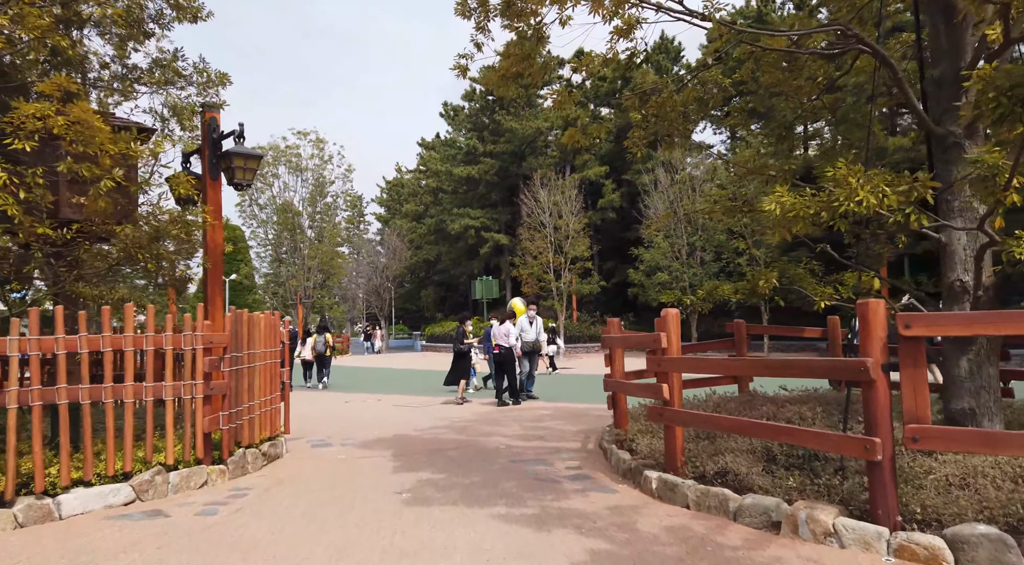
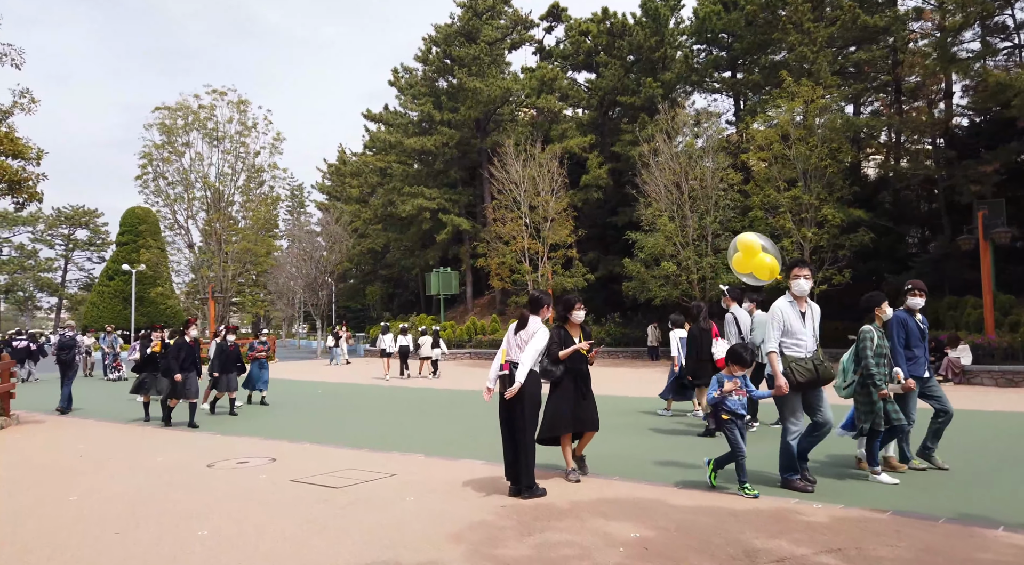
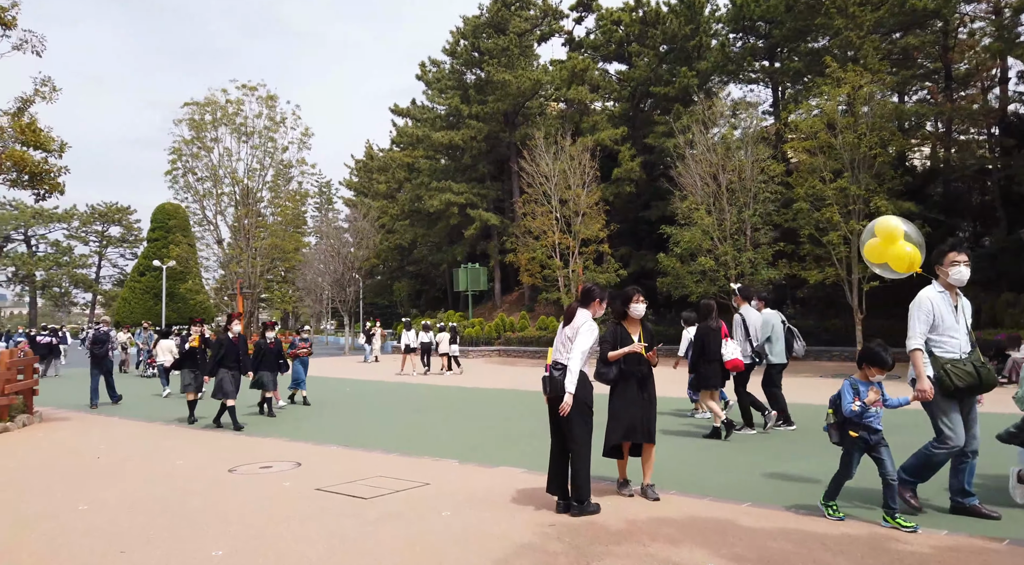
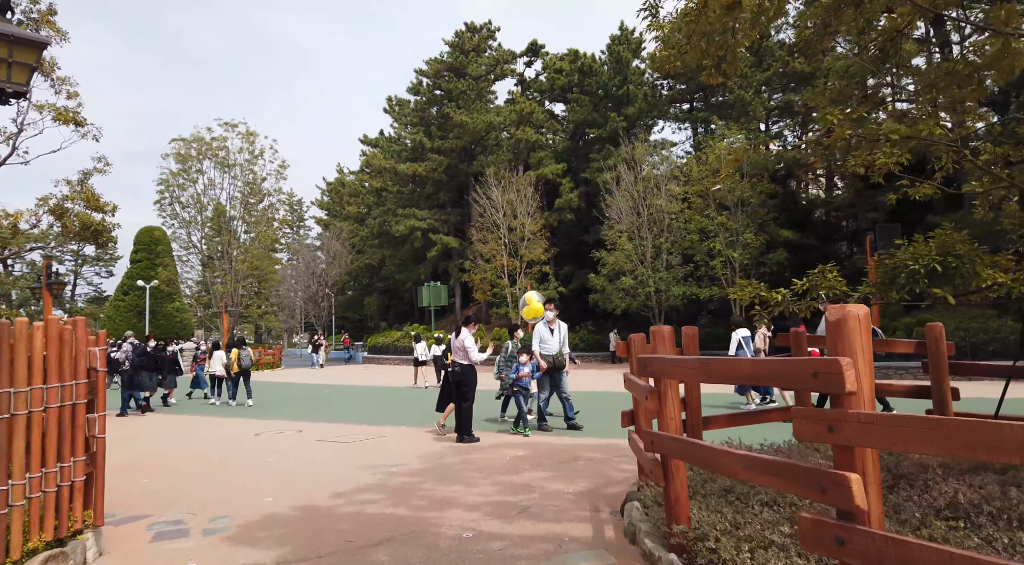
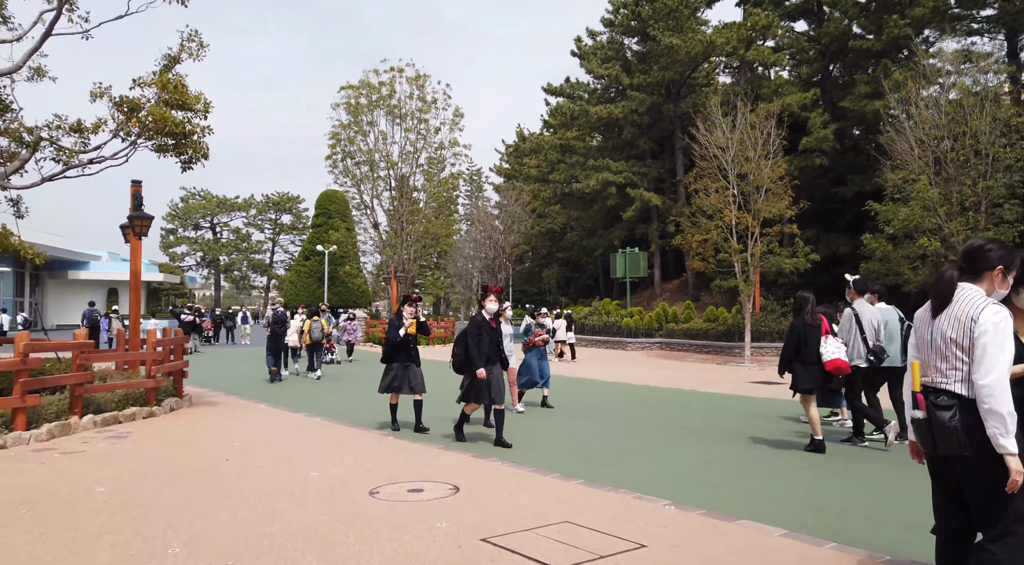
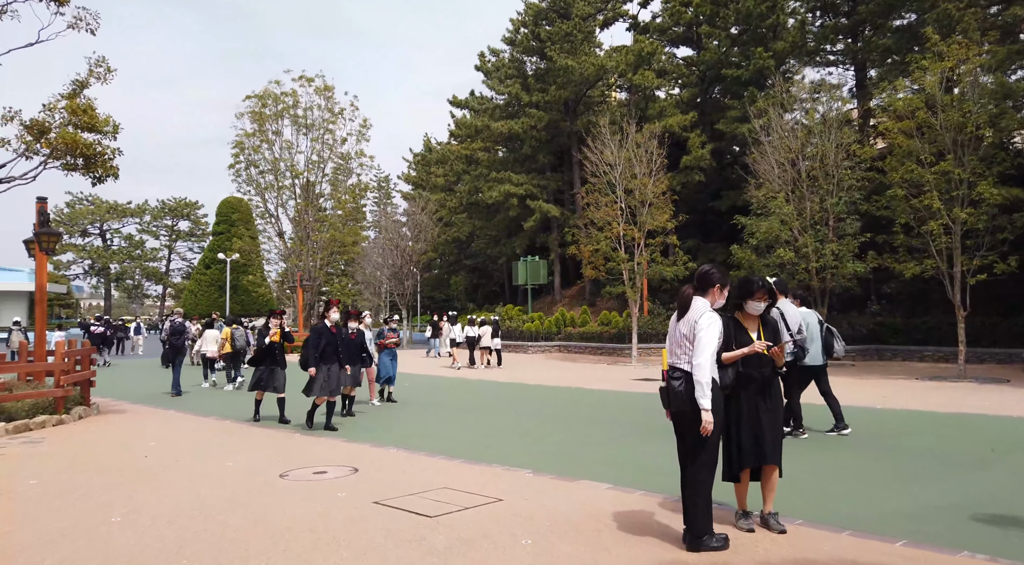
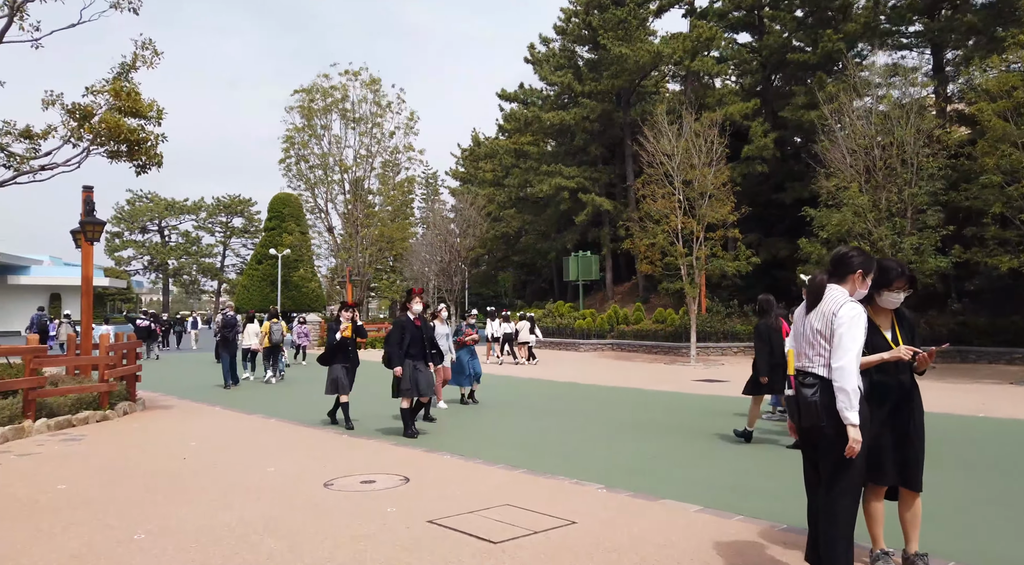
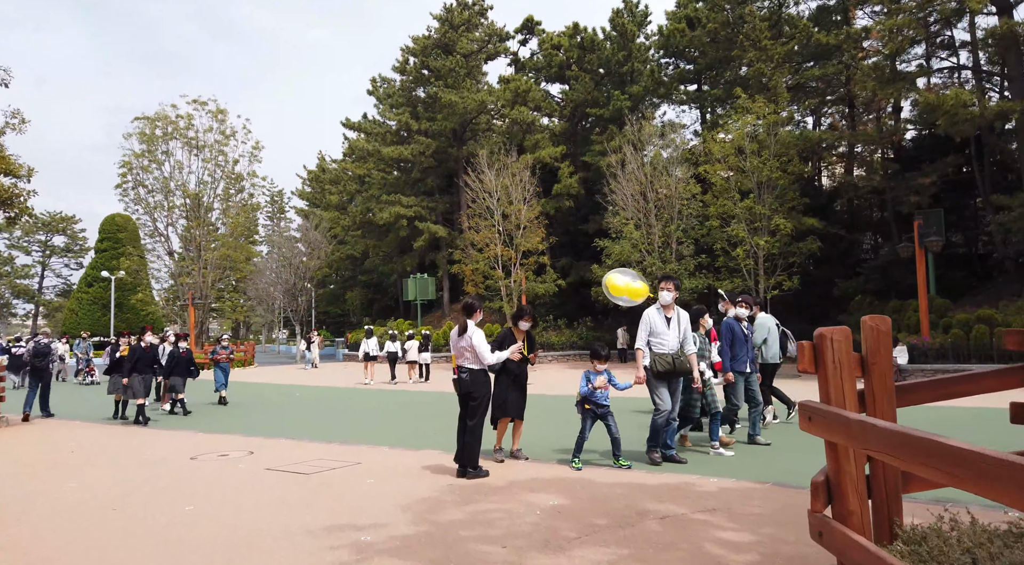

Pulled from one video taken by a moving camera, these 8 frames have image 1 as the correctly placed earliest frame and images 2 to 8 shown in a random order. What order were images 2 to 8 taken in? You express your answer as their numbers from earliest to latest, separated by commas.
4, 8, 2, 3, 6, 7, 5
